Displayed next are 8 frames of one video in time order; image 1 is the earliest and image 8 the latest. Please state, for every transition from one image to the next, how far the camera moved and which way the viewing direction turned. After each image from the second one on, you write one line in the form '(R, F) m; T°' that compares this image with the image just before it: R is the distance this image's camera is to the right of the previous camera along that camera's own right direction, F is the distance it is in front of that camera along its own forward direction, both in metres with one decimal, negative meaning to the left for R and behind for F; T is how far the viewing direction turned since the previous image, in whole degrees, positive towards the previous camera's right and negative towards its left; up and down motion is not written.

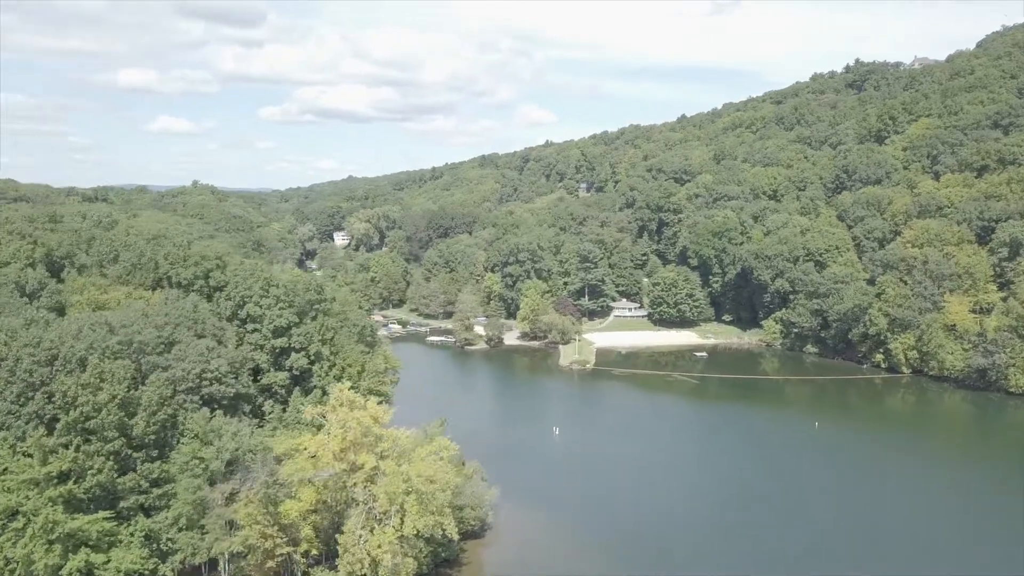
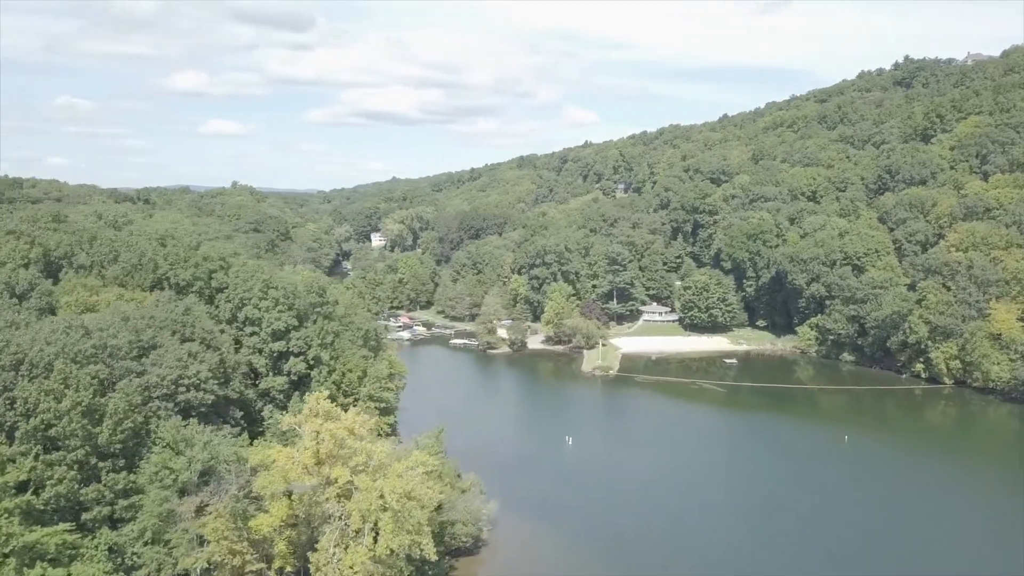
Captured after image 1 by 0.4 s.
(+1.9, +1.7) m; -3°
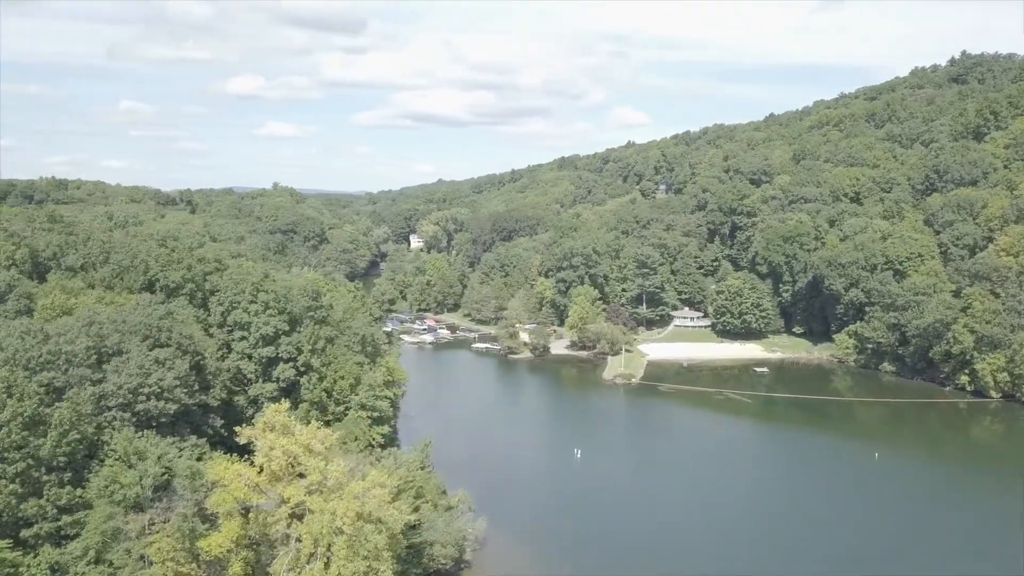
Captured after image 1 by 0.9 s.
(+2.3, +2.1) m; -3°
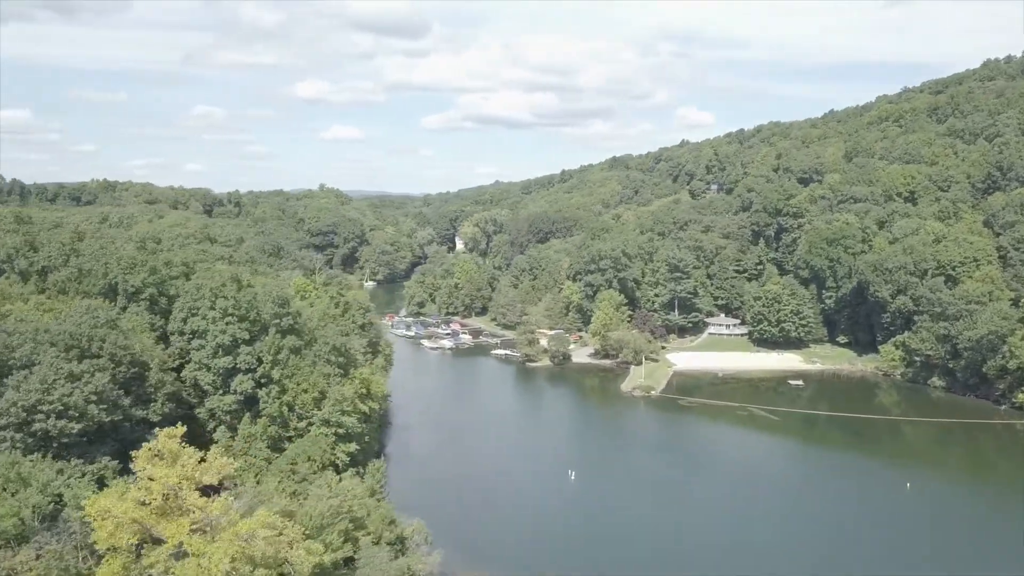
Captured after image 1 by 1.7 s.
(+3.8, +3.5) m; -4°
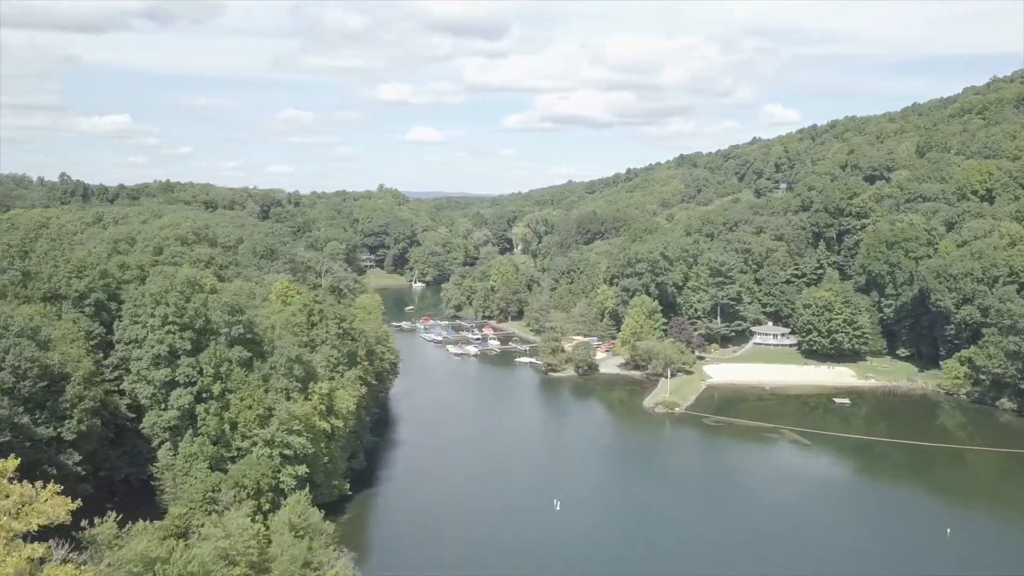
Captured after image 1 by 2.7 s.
(+4.5, +4.3) m; -6°
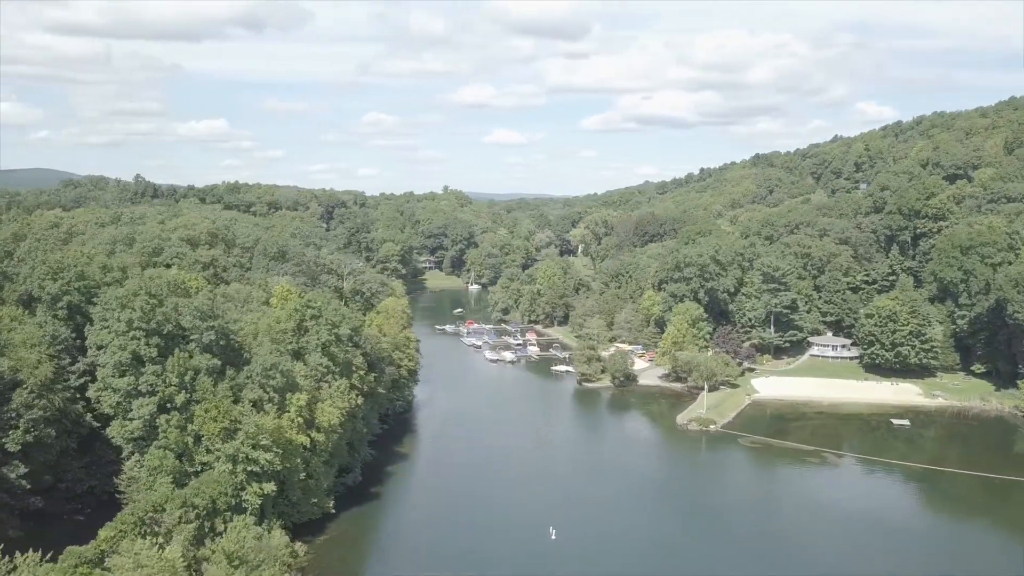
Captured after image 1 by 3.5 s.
(+3.6, +3.2) m; -6°
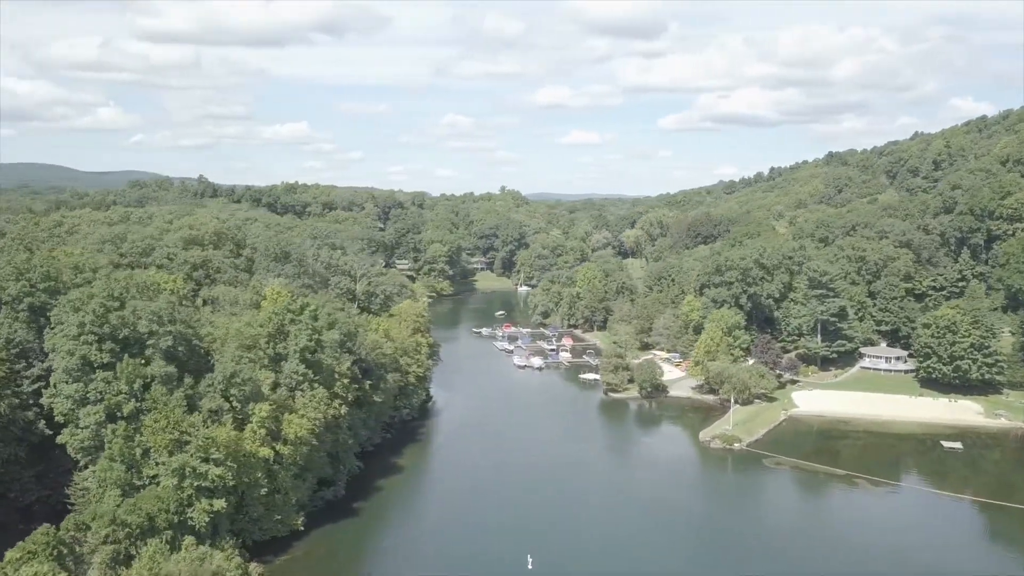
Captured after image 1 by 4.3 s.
(+3.8, +2.9) m; -5°
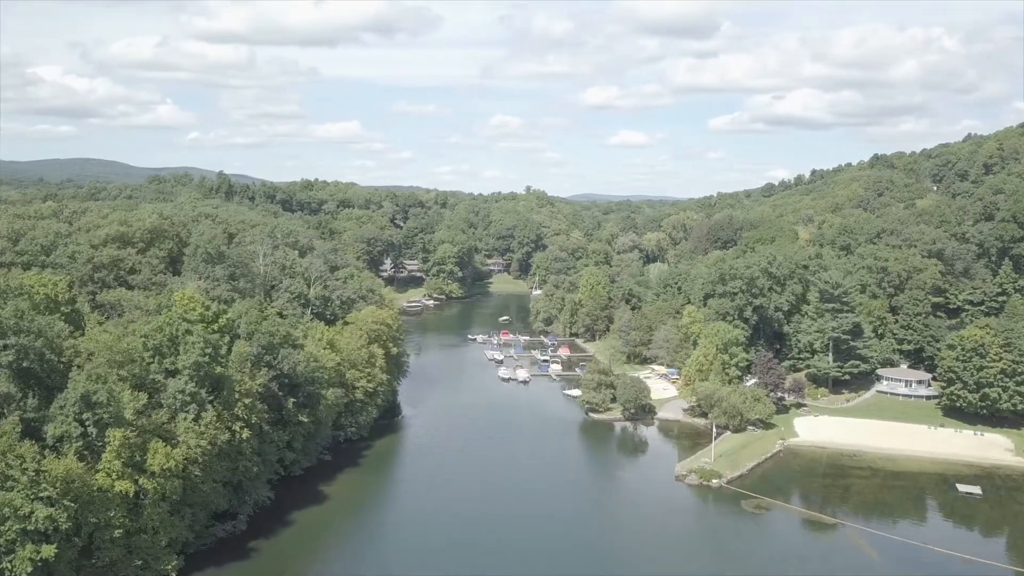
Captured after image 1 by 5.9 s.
(+4.9, +5.3) m; -3°
